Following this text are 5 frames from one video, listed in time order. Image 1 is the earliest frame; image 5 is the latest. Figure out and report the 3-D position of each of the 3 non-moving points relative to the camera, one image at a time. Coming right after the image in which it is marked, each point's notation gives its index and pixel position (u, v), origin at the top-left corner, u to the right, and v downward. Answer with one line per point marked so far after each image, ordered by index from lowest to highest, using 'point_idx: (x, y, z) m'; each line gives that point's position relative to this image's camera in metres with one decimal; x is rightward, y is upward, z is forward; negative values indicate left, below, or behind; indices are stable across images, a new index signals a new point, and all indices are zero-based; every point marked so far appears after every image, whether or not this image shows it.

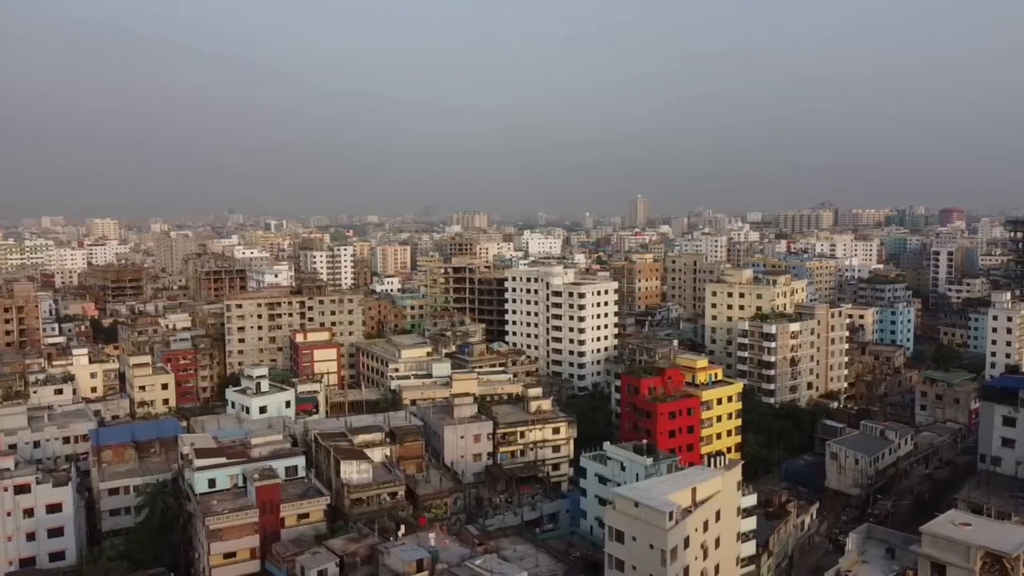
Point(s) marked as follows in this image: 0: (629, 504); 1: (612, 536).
0: (+2.7, -5.1, +19.0) m
1: (+2.4, -6.0, +19.5) m
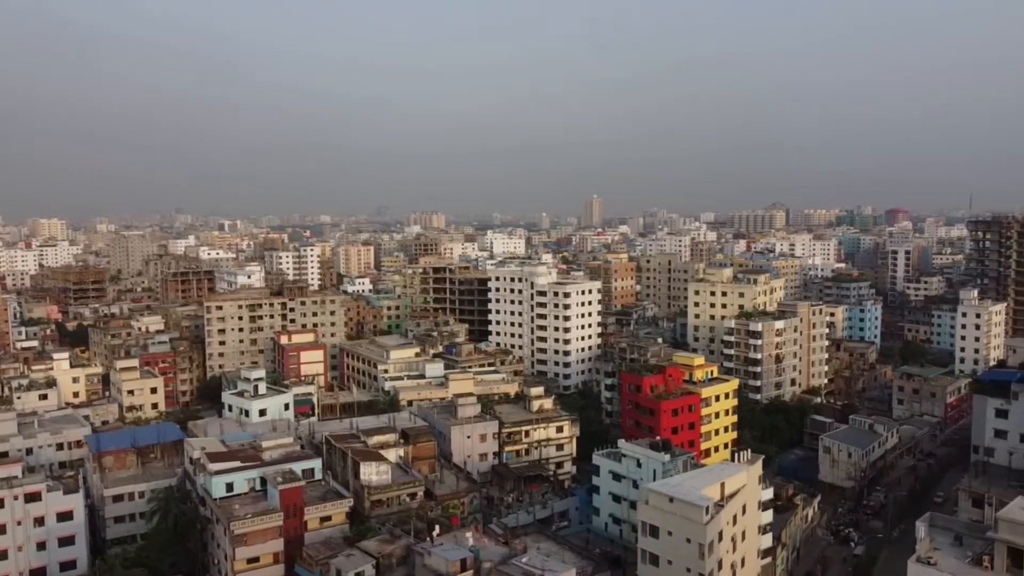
0: (+3.6, -5.1, +19.3) m
1: (+3.3, -6.0, +19.7) m
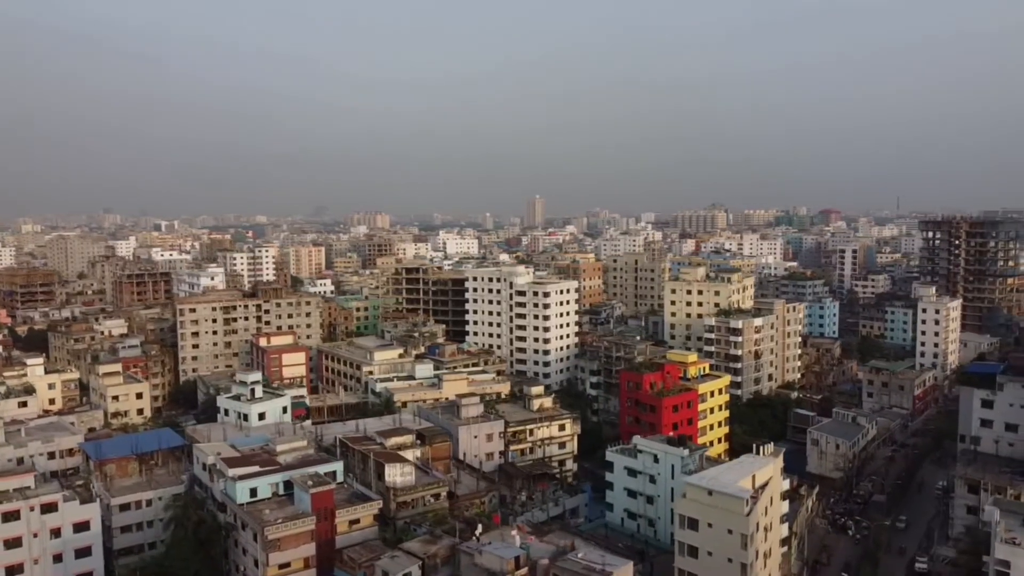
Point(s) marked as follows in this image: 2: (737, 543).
0: (+4.7, -5.0, +19.8) m
1: (+4.3, -5.9, +20.2) m
2: (+5.4, -6.1, +19.2) m
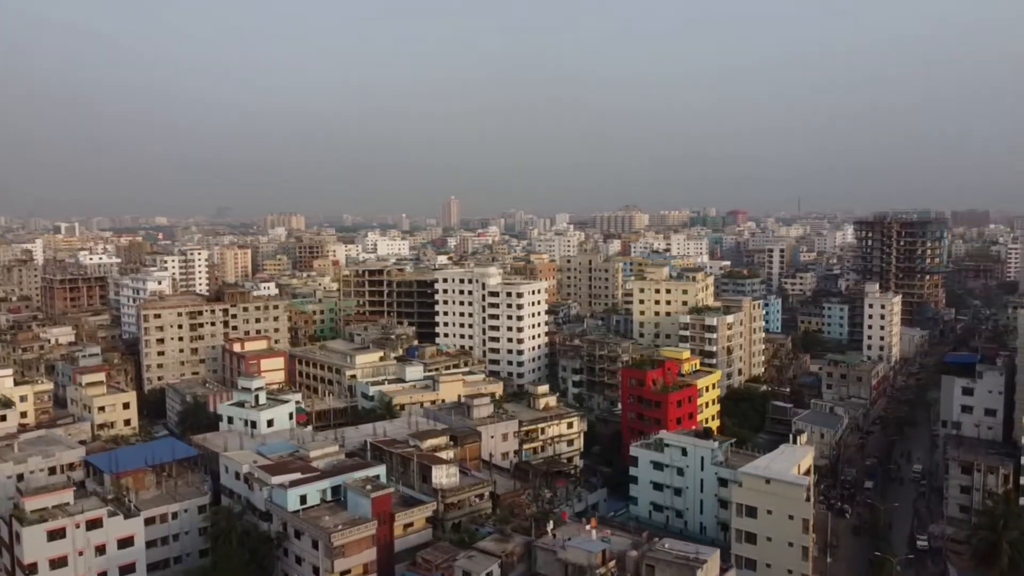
0: (+6.4, -5.0, +20.7) m
1: (+6.0, -5.9, +21.1) m
2: (+7.2, -6.0, +20.2) m
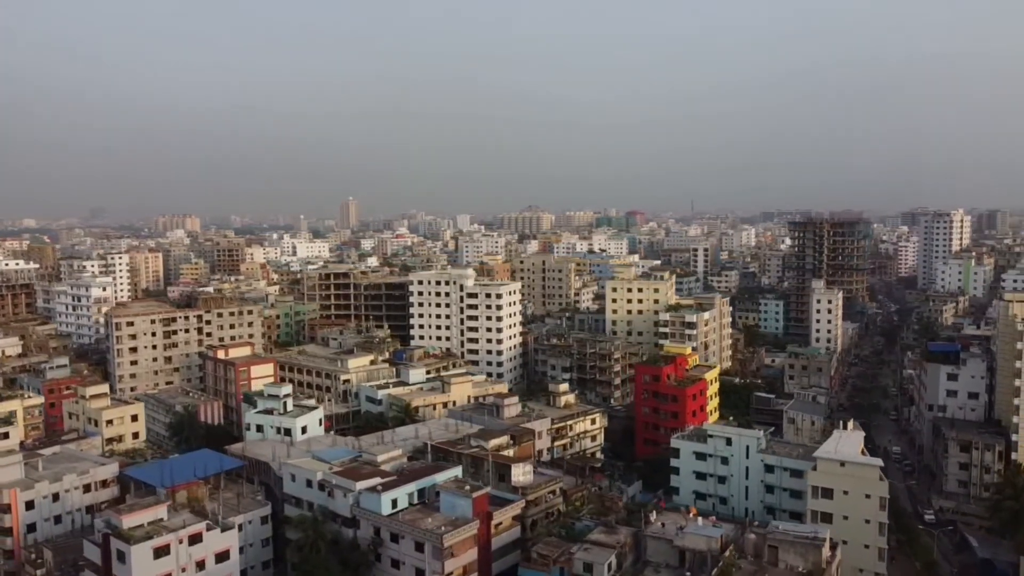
0: (+9.1, -4.9, +22.3) m
1: (+8.6, -5.8, +22.6) m
2: (+9.9, -5.9, +21.9) m
